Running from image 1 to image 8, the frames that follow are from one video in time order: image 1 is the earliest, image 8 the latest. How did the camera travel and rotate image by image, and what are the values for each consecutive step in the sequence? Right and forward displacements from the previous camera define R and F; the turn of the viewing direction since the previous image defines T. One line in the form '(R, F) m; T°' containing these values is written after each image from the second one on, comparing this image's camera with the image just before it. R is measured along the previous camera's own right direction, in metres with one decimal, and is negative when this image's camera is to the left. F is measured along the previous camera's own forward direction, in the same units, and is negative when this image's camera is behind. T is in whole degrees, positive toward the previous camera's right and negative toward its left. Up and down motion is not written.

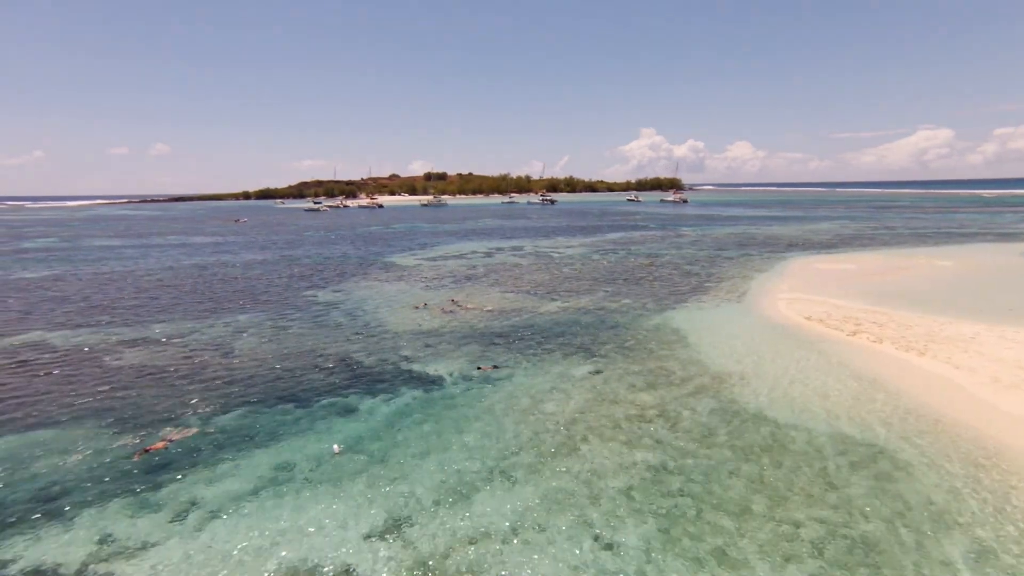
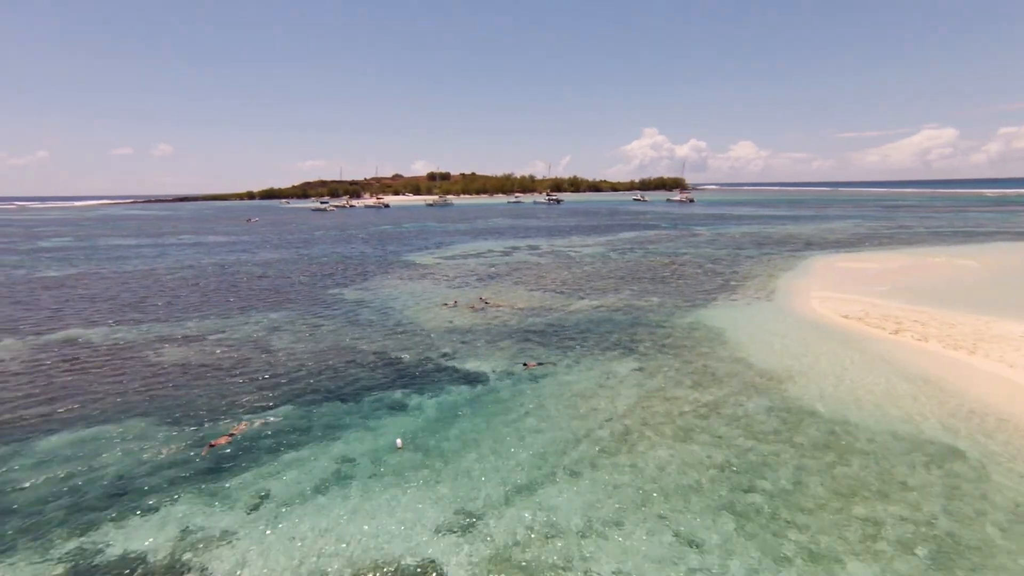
(-1.2, 0.0) m; -1°
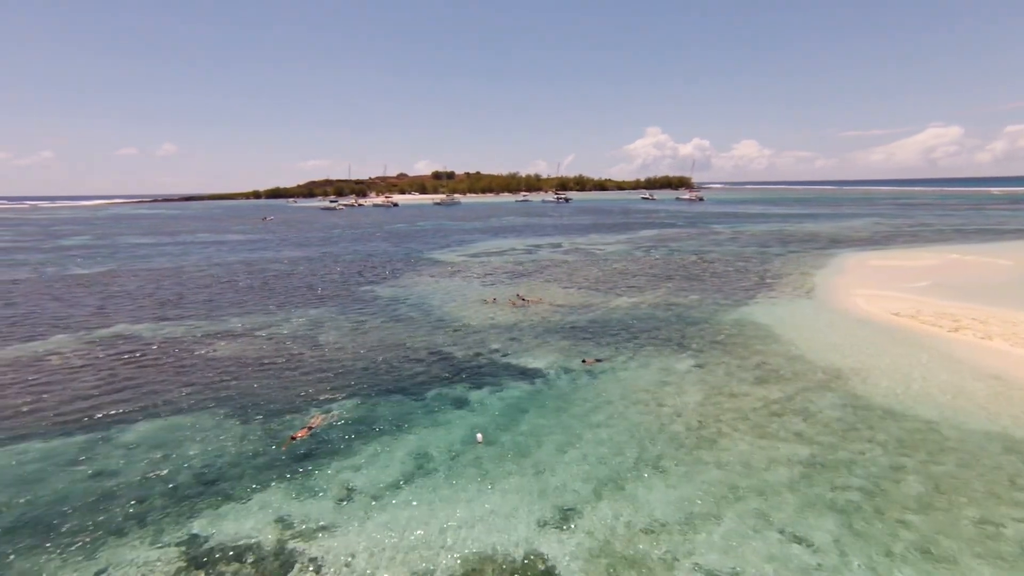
(-1.5, +0.1) m; -1°
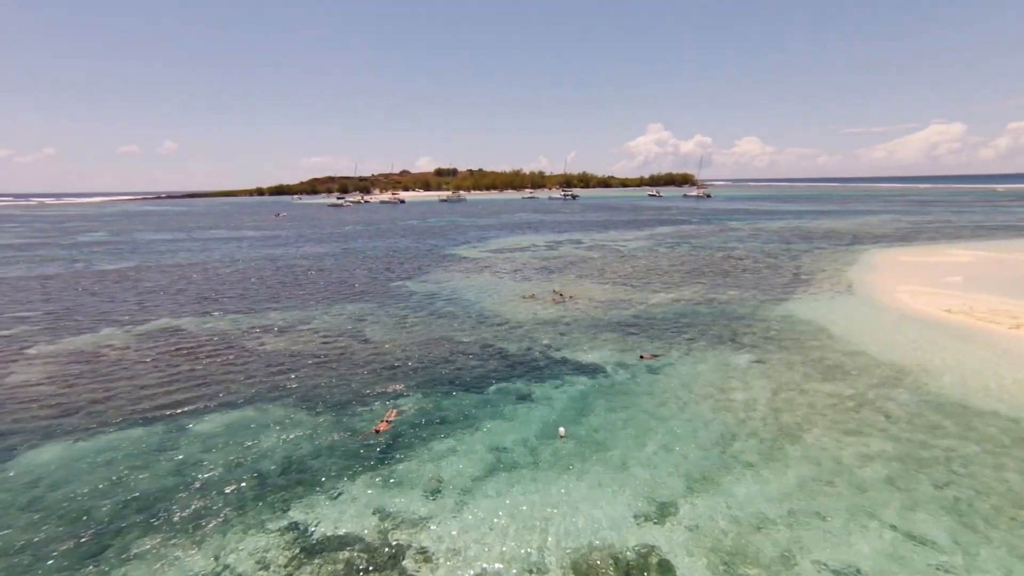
(-1.6, +0.1) m; -1°
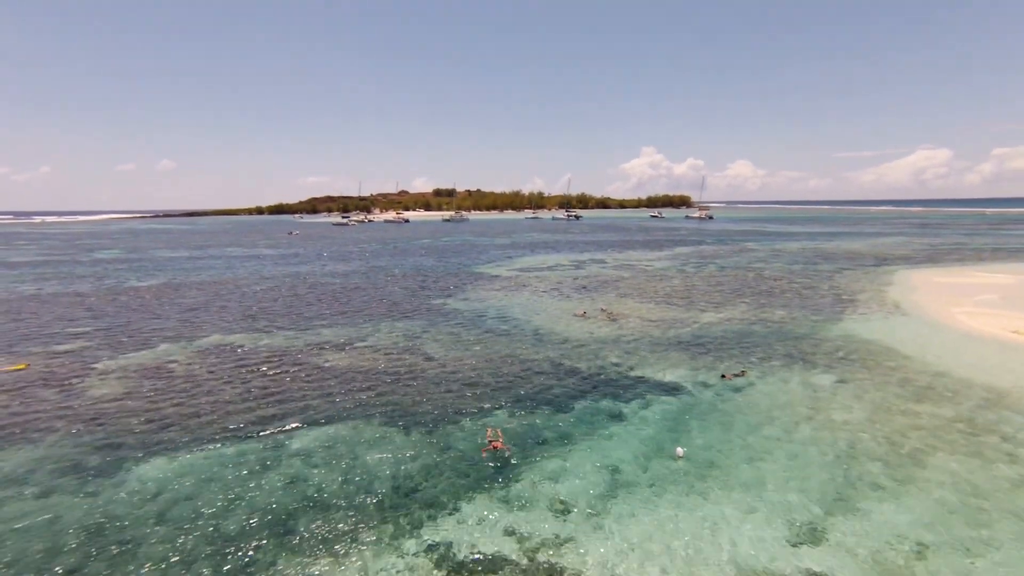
(-2.4, +0.1) m; 0°
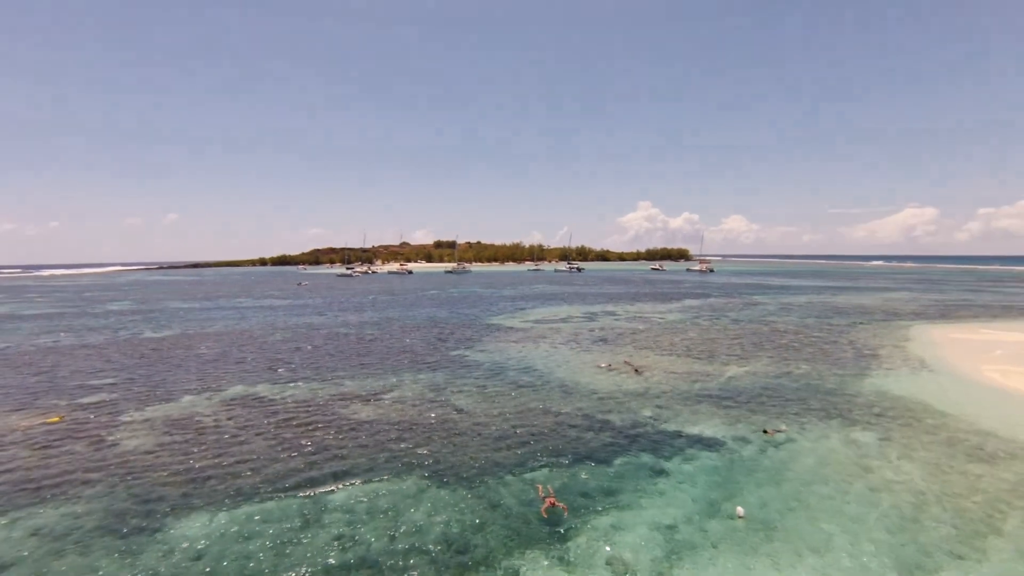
(-1.1, -0.2) m; 0°
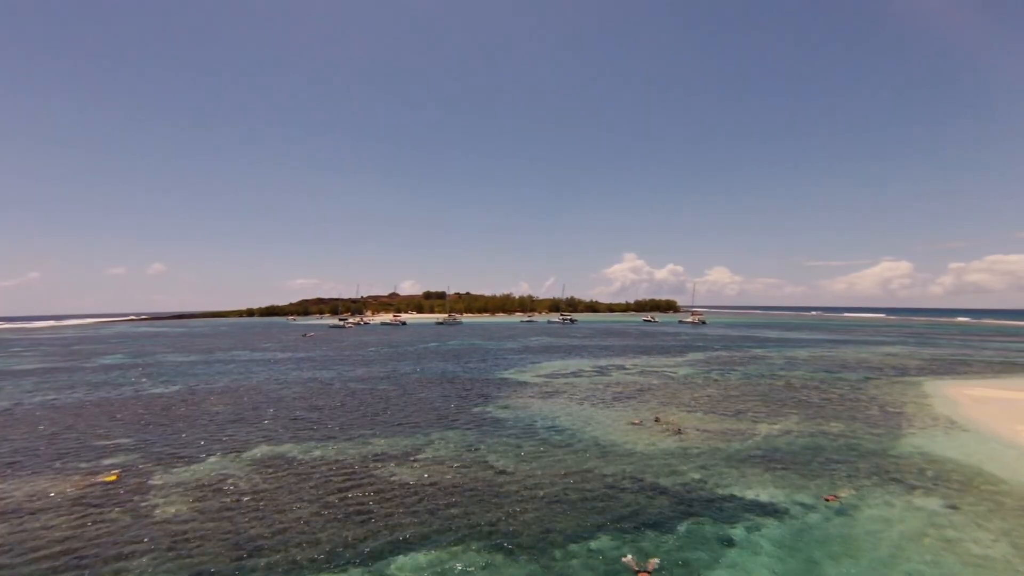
(-1.8, -0.1) m; +1°
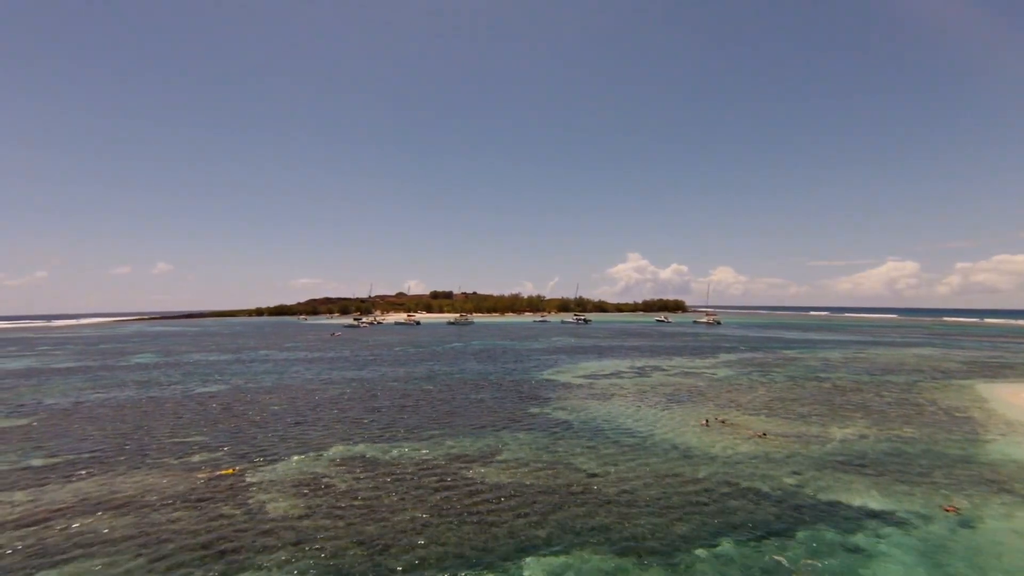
(-2.8, 0.0) m; -1°
